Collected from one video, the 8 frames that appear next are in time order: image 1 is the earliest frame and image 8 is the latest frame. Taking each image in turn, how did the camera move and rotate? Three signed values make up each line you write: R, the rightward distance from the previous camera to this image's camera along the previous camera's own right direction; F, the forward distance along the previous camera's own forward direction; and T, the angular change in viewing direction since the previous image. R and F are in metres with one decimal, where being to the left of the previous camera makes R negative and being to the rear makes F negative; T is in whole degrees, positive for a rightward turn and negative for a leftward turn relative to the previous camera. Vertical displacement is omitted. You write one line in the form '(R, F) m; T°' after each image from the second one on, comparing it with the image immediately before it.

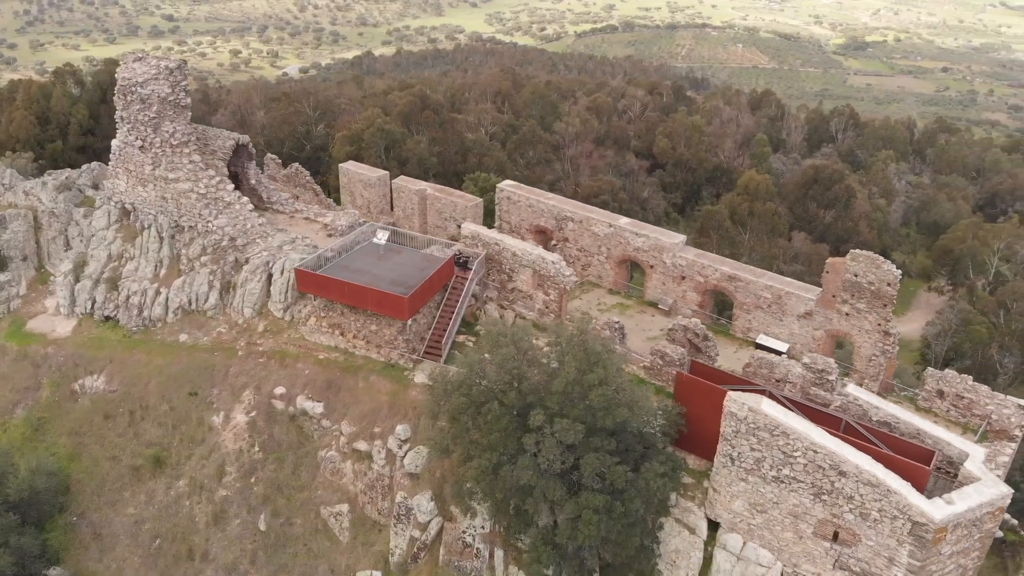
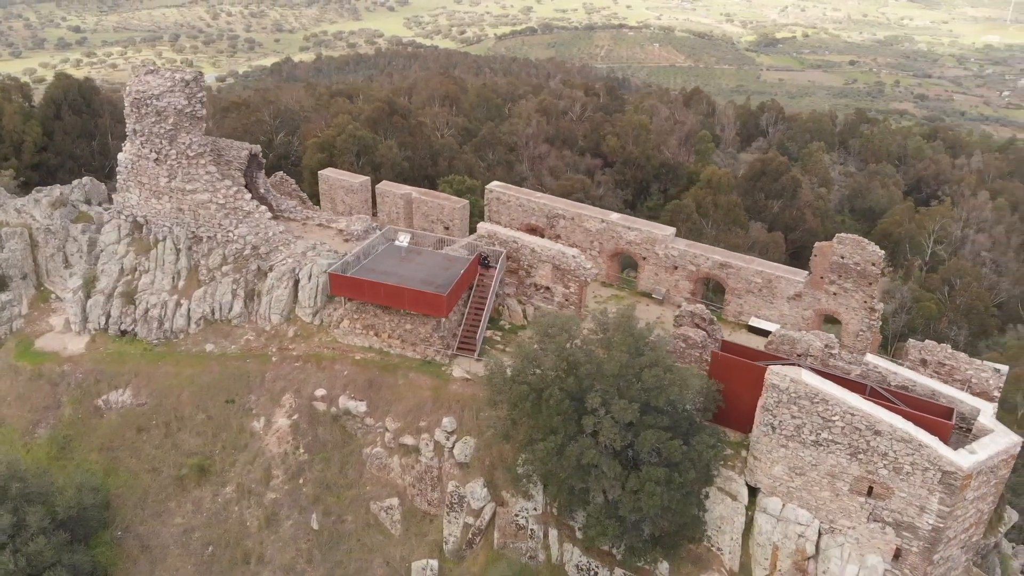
(-1.8, -0.6) m; +5°
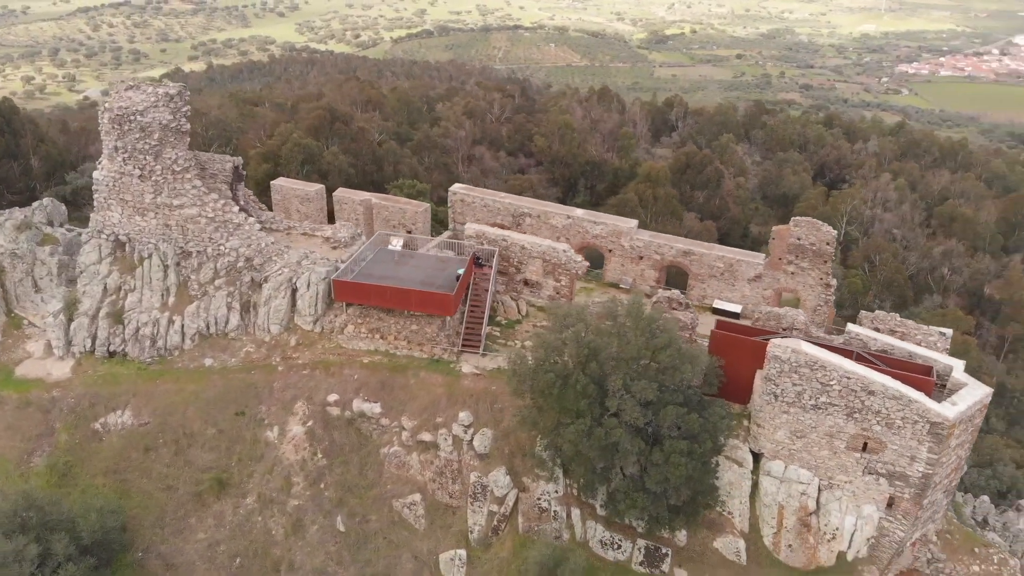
(-1.7, -0.5) m; +7°
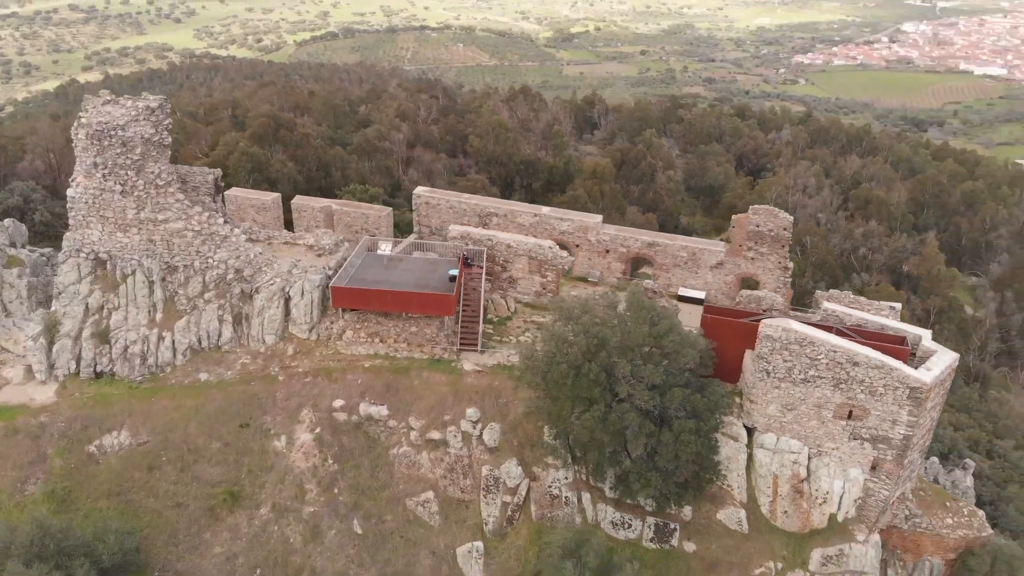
(-1.5, -0.4) m; +6°
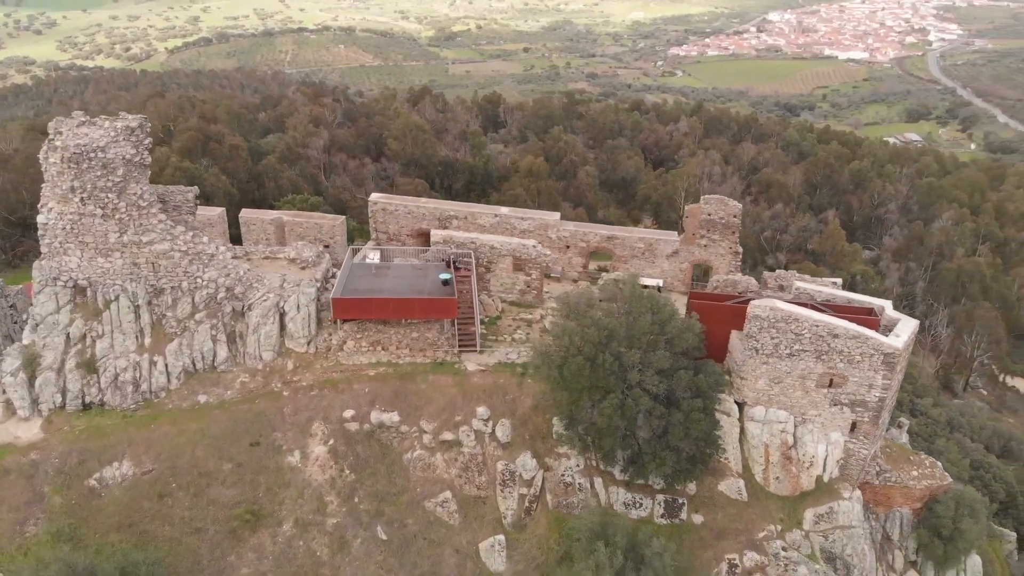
(-2.0, -0.3) m; +7°
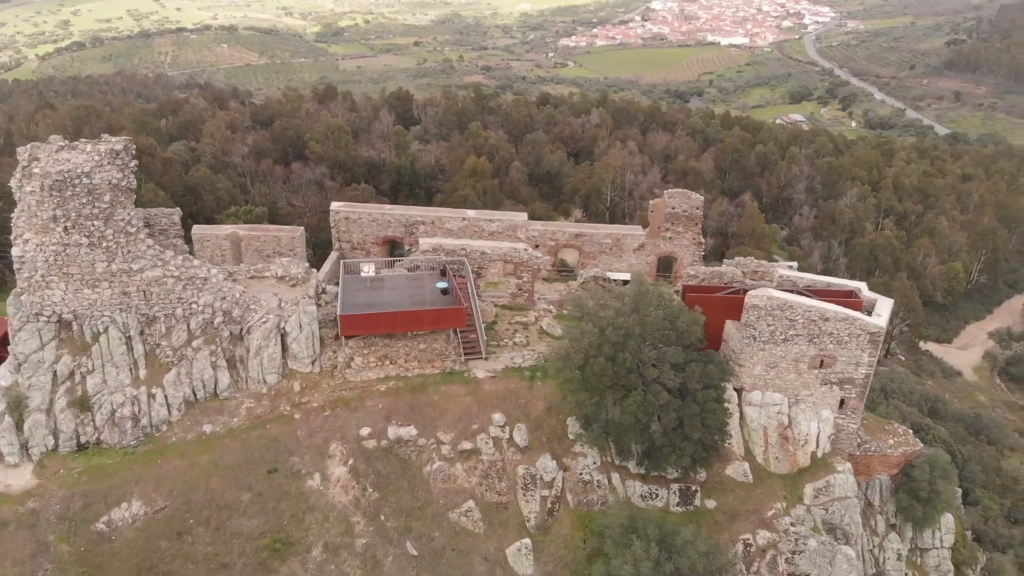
(-2.0, 0.0) m; +7°
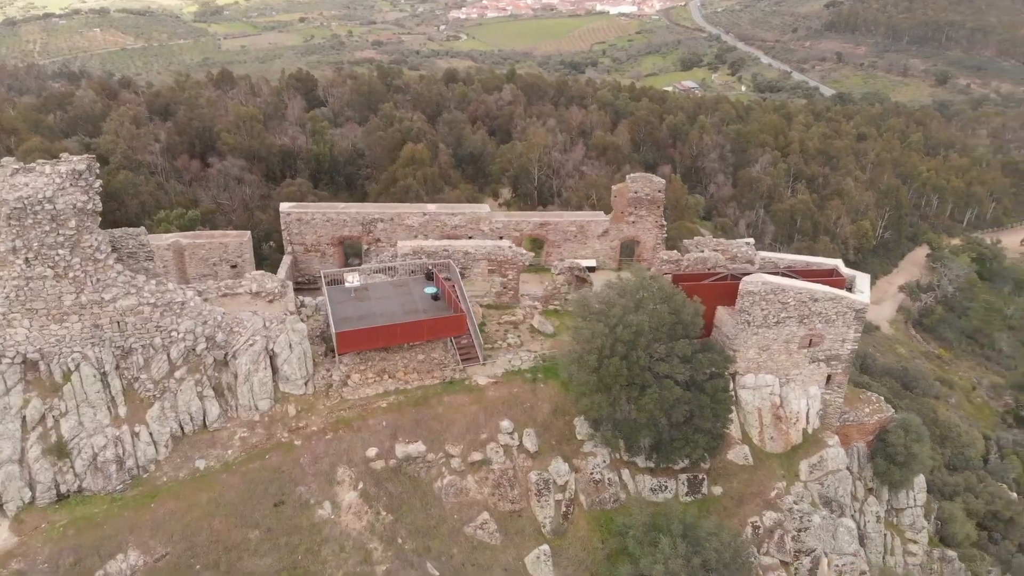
(-1.7, +0.6) m; +7°
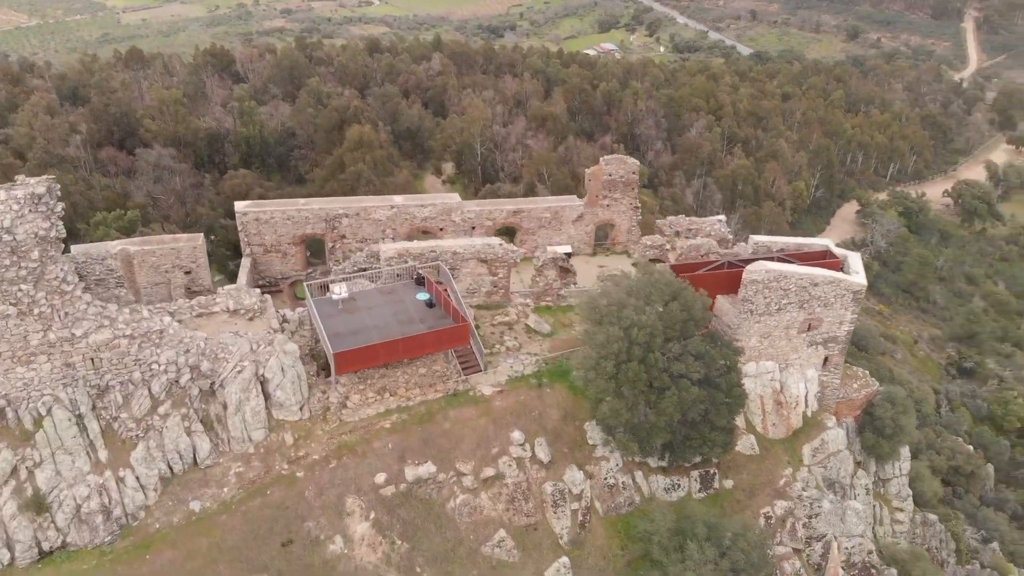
(-1.3, +0.9) m; +5°
